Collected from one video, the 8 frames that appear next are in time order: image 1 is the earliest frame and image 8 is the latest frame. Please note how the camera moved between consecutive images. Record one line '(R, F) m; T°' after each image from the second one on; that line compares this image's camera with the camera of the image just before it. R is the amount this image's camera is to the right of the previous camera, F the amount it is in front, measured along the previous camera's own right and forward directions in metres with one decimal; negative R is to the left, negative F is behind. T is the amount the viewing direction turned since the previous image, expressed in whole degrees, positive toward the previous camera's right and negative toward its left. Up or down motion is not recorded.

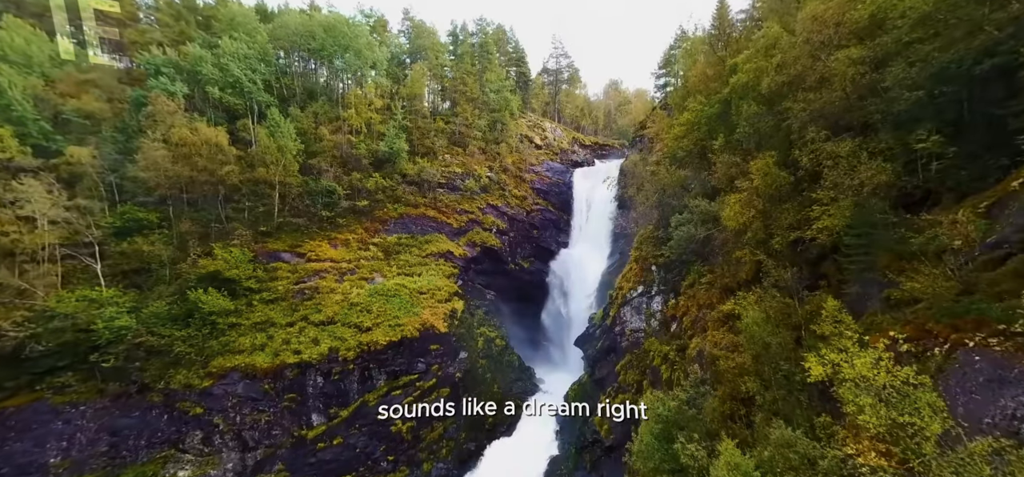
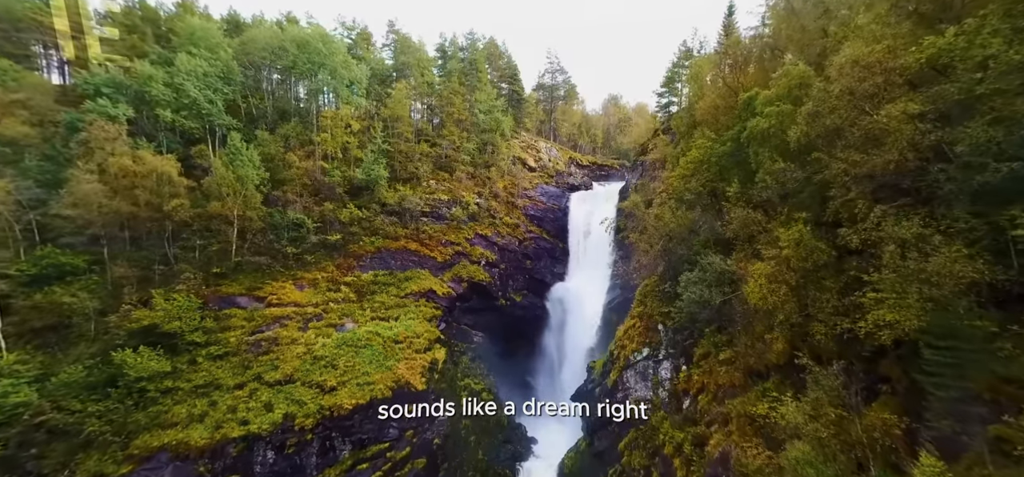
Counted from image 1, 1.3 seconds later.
(+0.3, +2.9) m; +1°
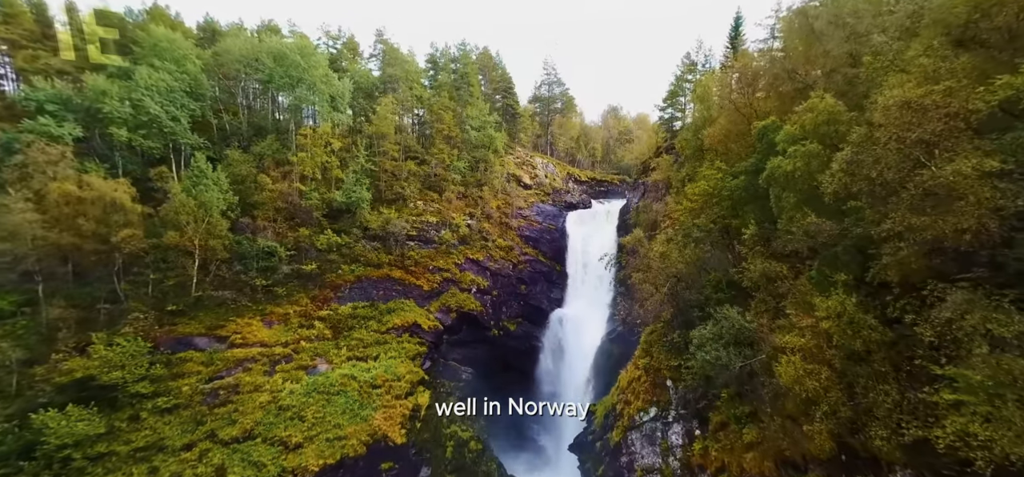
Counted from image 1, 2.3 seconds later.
(+0.2, +2.3) m; +1°
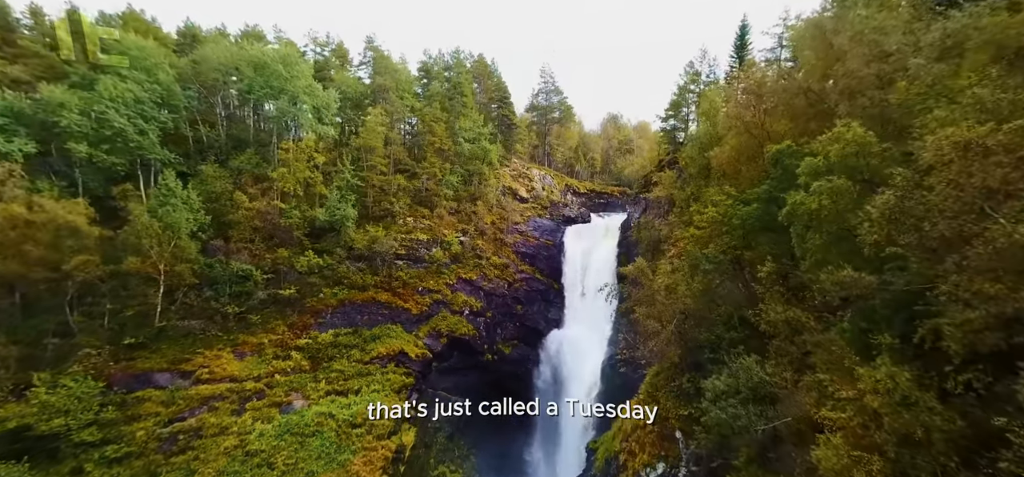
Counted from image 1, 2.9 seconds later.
(+0.1, +1.8) m; 0°
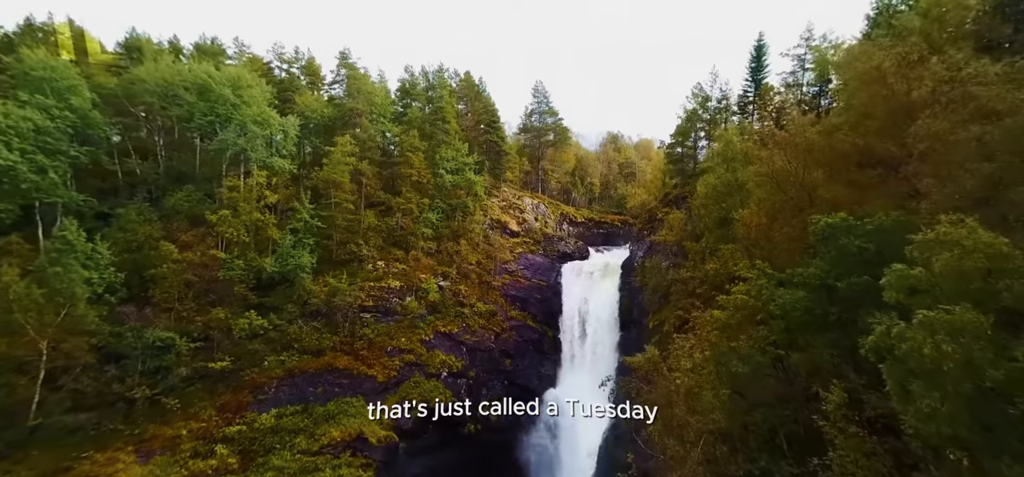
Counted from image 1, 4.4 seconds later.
(+0.5, +4.4) m; 0°
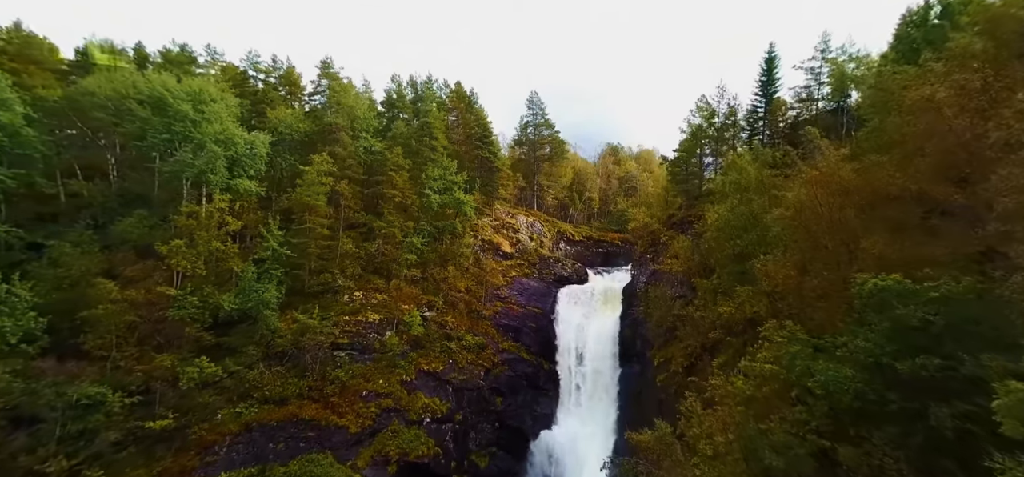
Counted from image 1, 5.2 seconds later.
(+0.4, +2.7) m; 0°
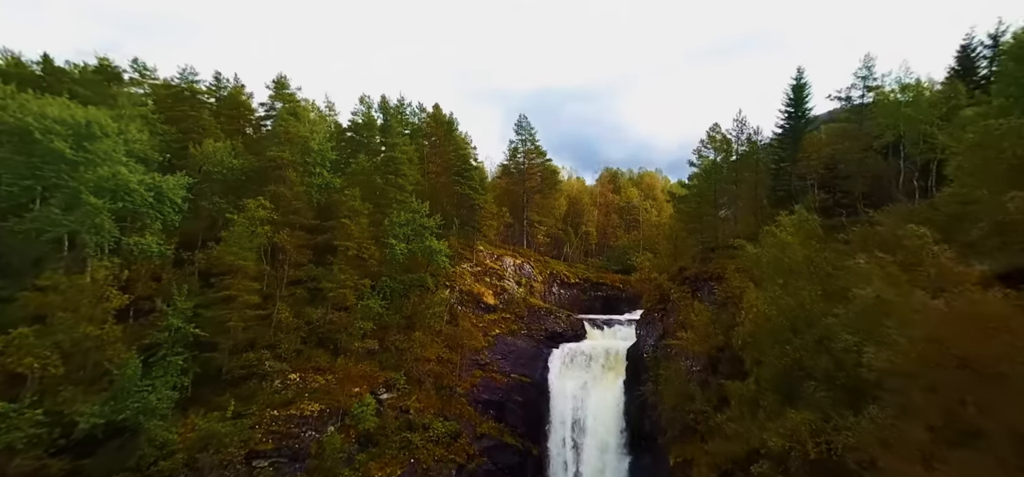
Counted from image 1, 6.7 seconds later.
(+0.7, +5.5) m; 0°
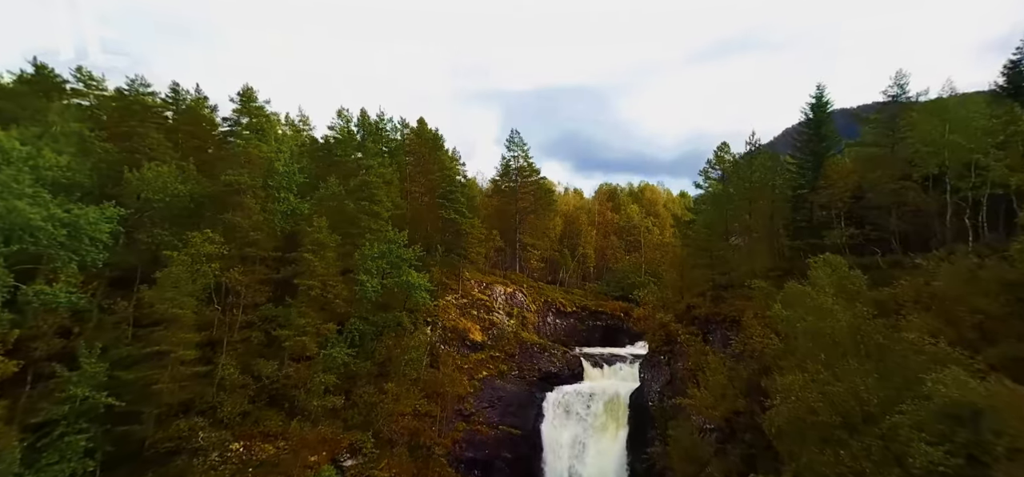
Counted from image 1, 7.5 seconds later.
(+0.4, +3.2) m; 0°
